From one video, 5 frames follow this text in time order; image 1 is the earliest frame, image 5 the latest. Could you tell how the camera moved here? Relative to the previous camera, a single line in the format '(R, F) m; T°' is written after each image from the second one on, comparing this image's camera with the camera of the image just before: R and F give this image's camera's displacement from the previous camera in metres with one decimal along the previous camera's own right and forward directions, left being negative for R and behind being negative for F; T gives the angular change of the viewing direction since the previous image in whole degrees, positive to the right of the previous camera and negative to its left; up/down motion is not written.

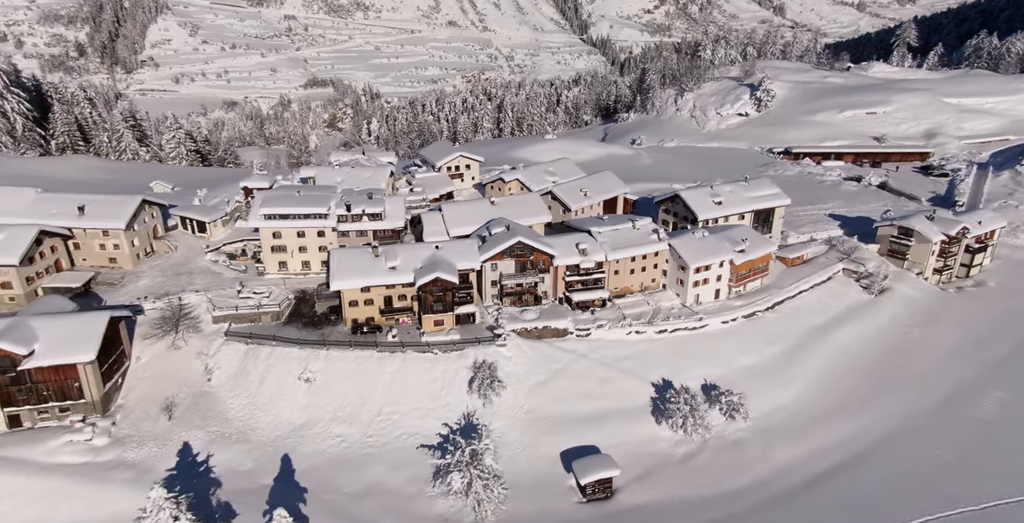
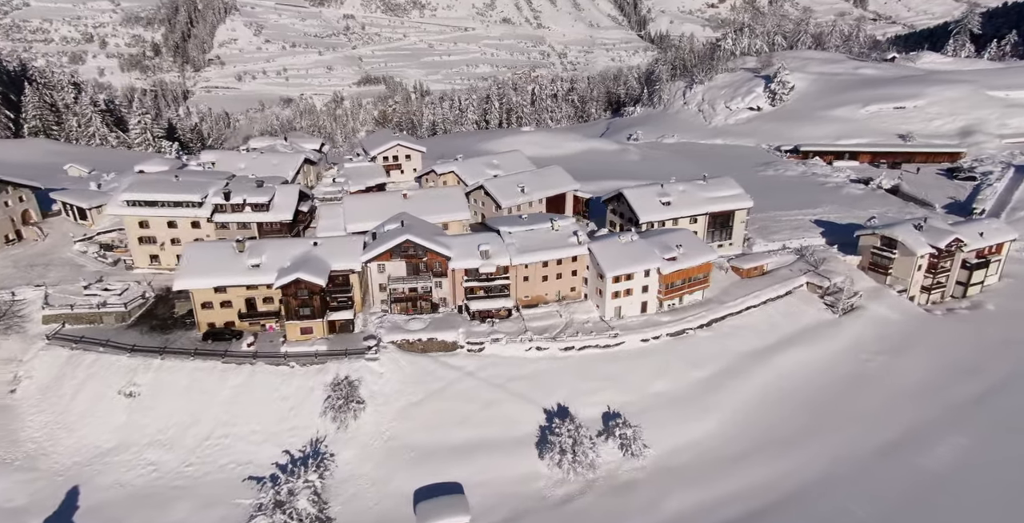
(+8.7, +5.5) m; -4°
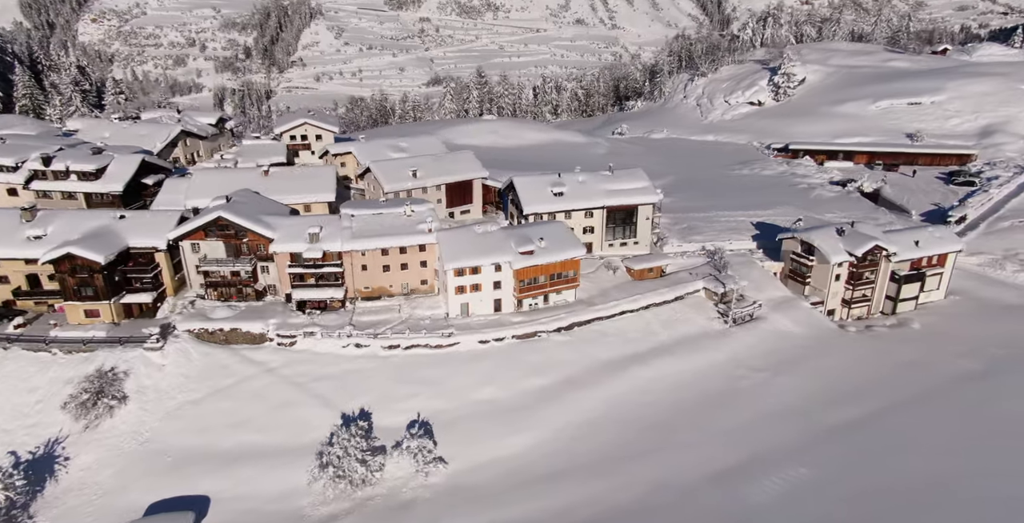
(+11.4, +4.5) m; -5°
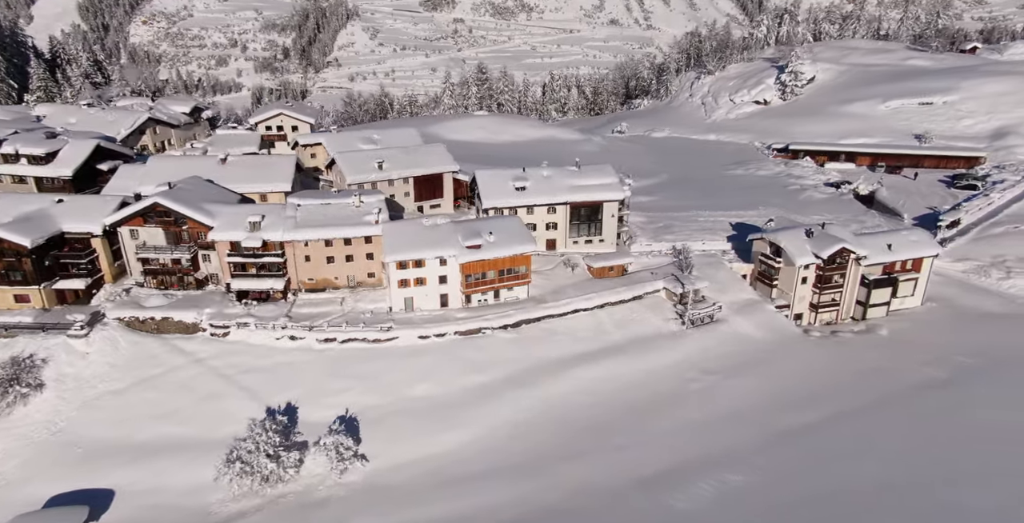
(+3.9, +1.1) m; -2°
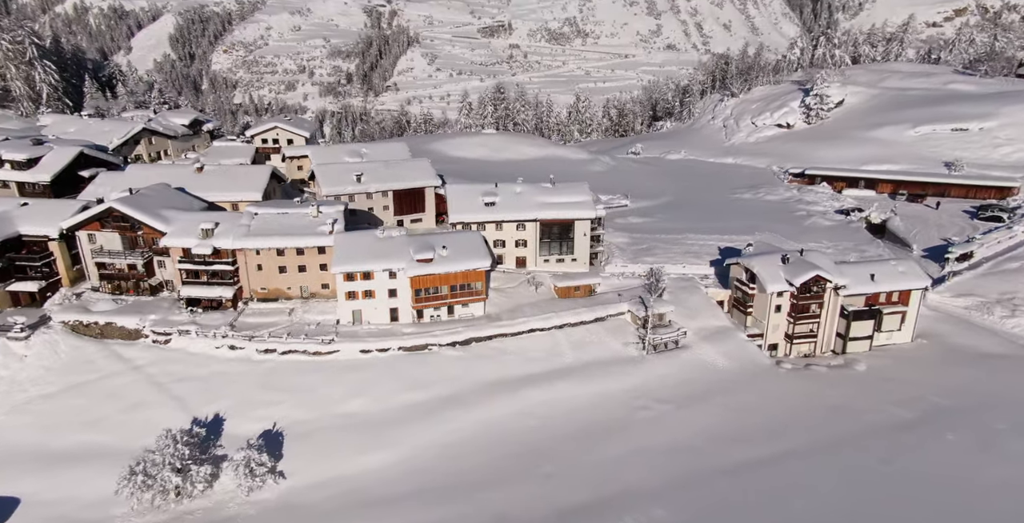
(+4.4, +1.2) m; -4°
